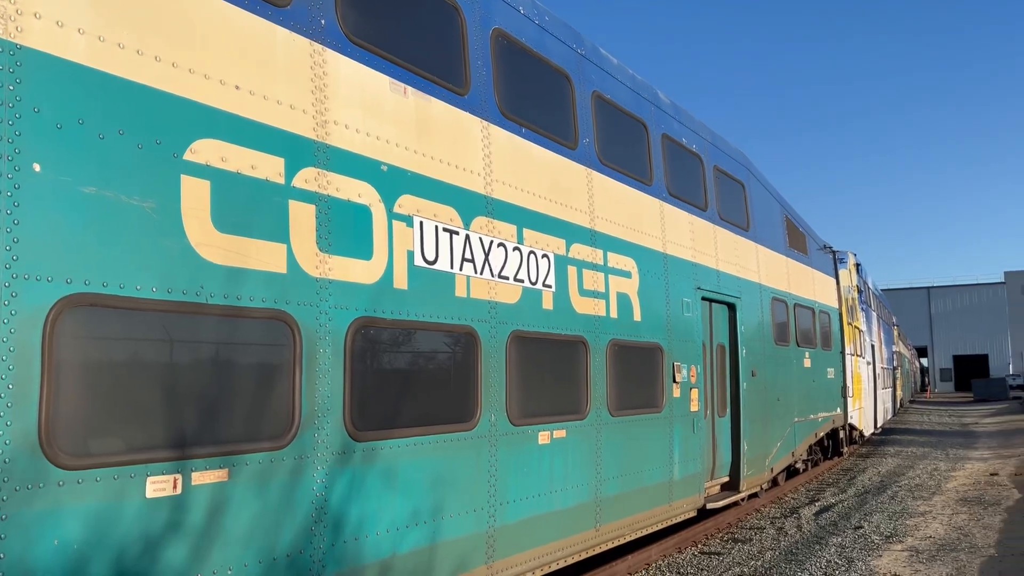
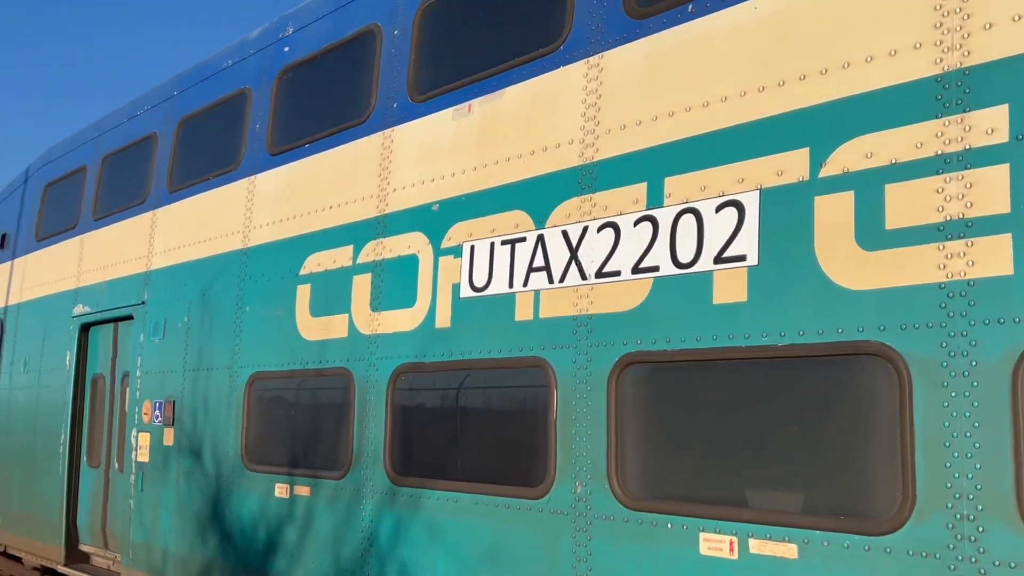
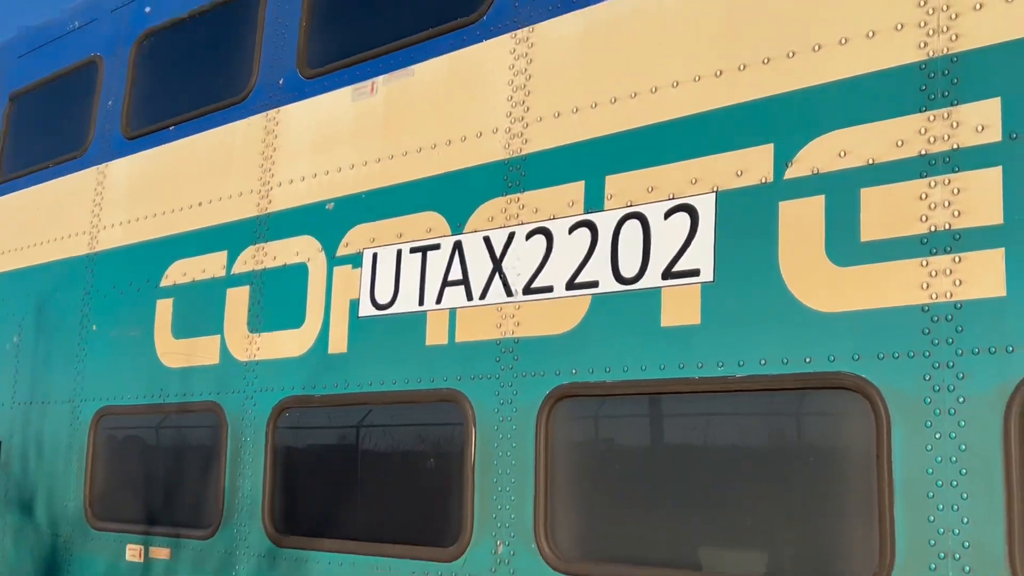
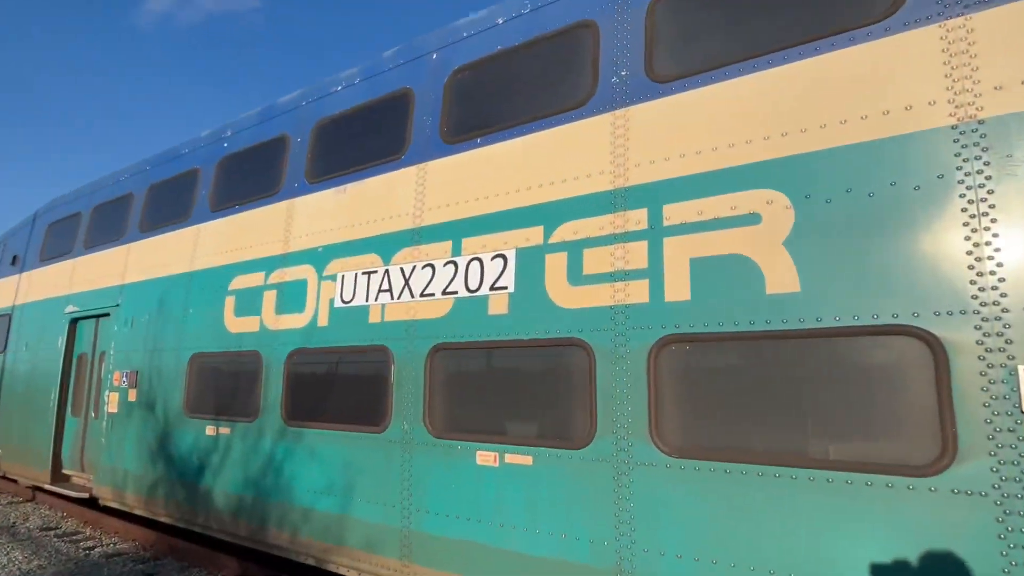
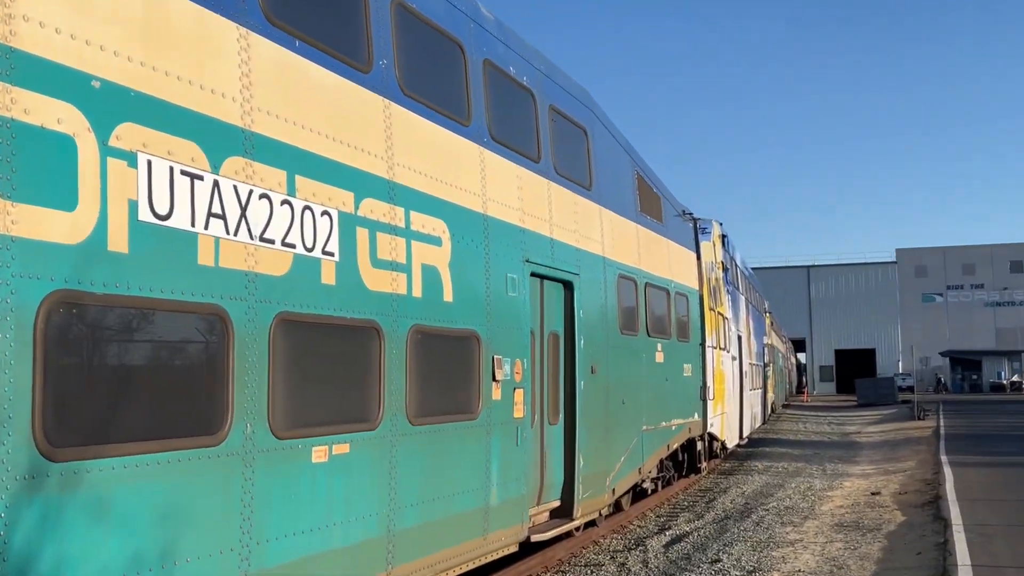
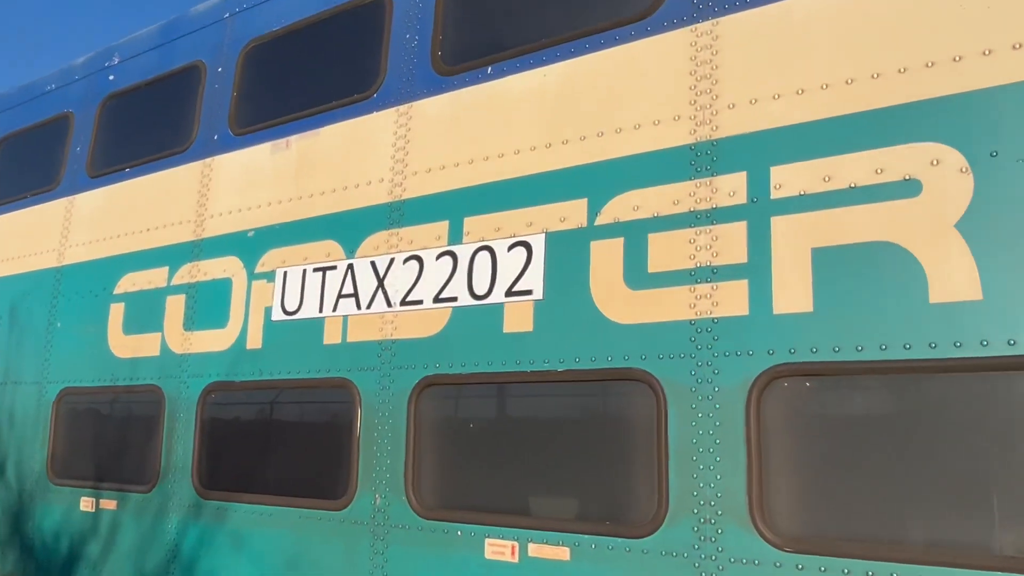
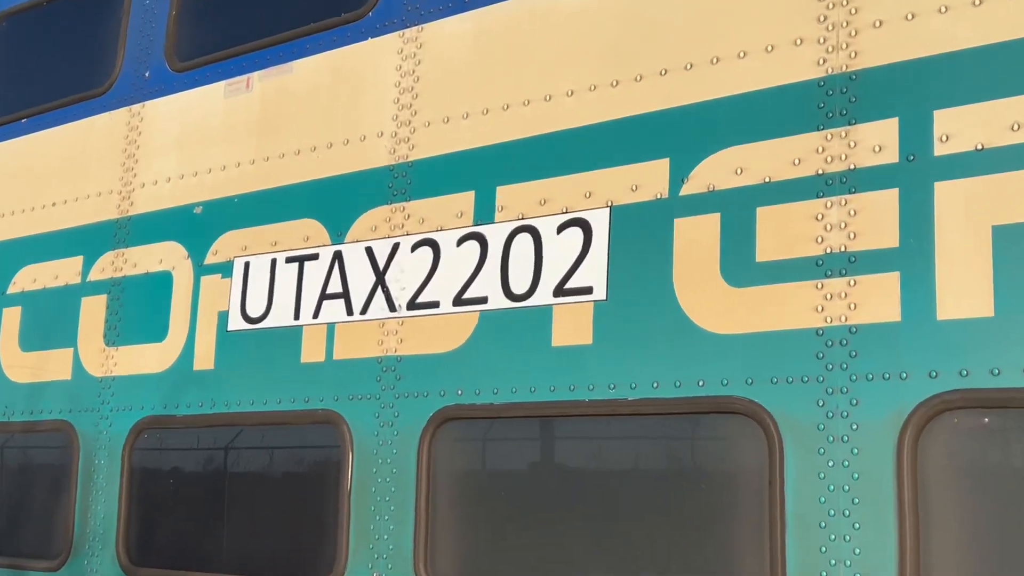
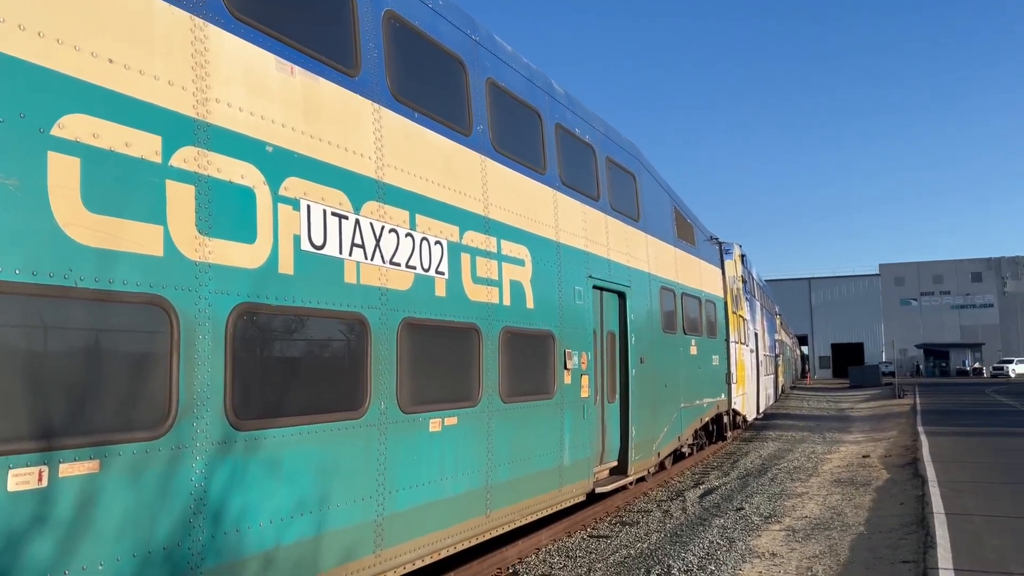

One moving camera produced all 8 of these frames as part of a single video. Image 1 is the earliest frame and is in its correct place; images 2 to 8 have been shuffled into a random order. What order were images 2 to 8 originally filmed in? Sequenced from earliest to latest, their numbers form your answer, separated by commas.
8, 5, 4, 6, 7, 3, 2
